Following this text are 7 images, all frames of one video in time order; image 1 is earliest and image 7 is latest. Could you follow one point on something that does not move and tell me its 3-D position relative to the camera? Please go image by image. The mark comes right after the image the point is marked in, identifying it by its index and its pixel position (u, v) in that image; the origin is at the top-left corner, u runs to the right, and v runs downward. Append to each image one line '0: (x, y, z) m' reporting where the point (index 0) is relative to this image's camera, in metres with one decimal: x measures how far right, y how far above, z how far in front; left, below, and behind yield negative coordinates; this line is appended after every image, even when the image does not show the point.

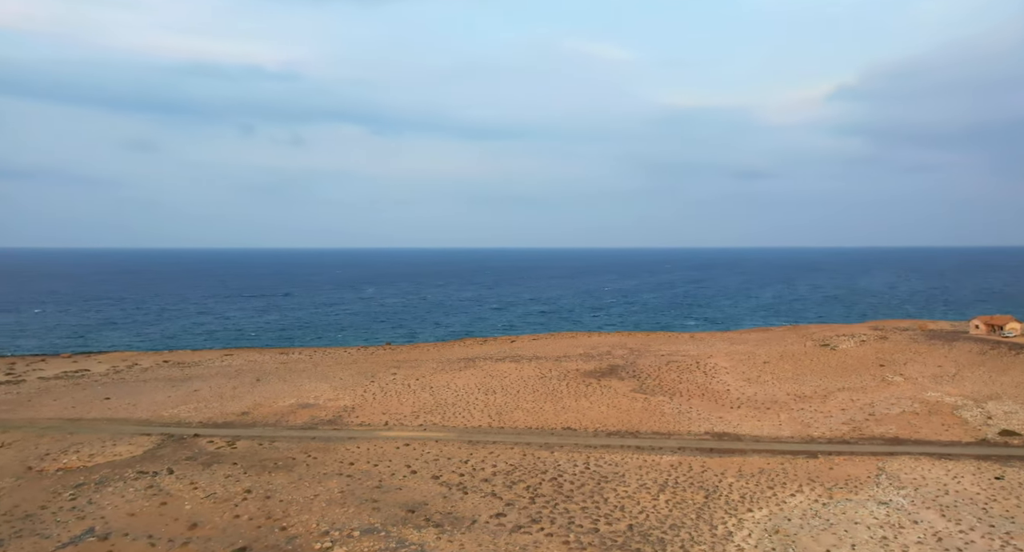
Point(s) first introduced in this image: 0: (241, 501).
0: (-7.0, -5.9, +17.5) m
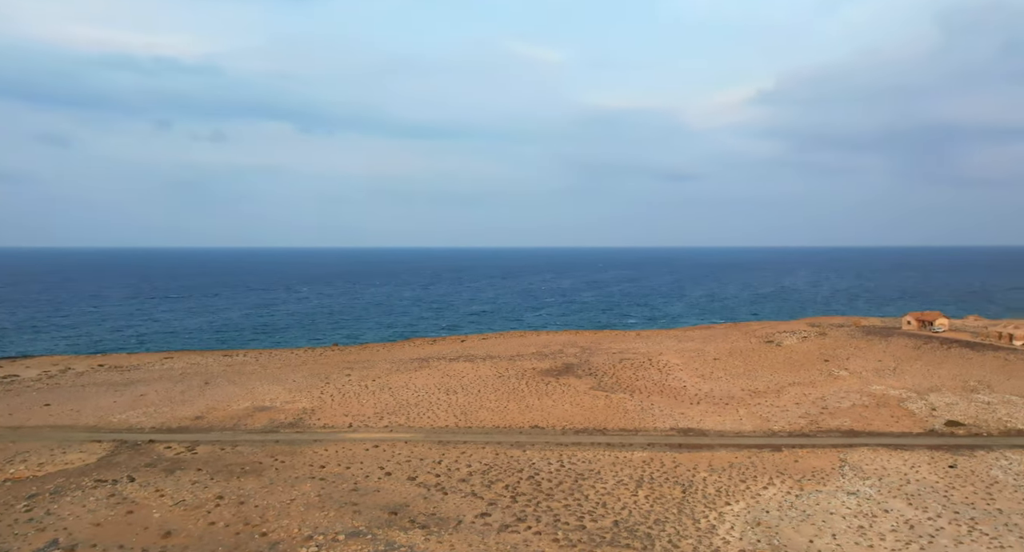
0: (-7.7, -5.9, +17.0) m
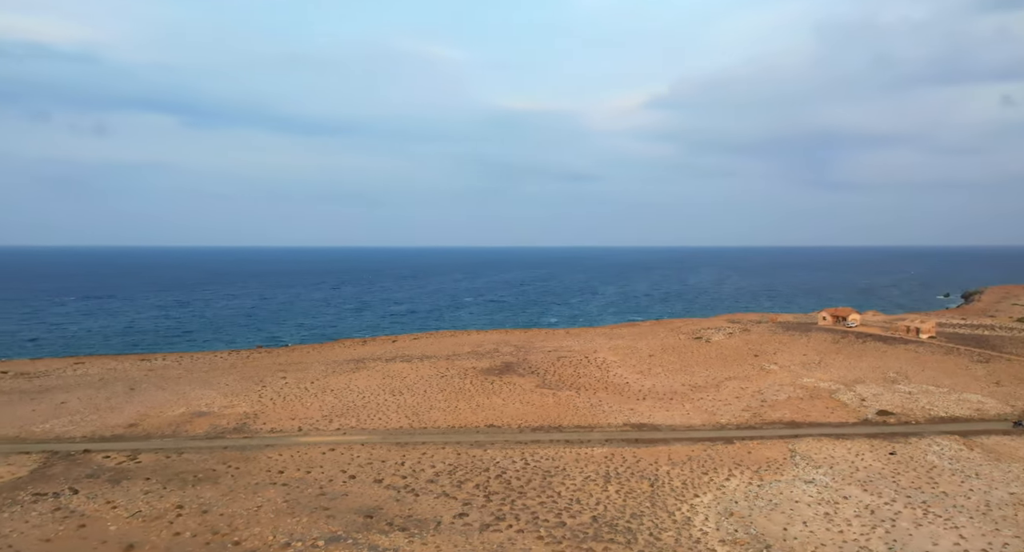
0: (-8.5, -6.0, +16.4) m
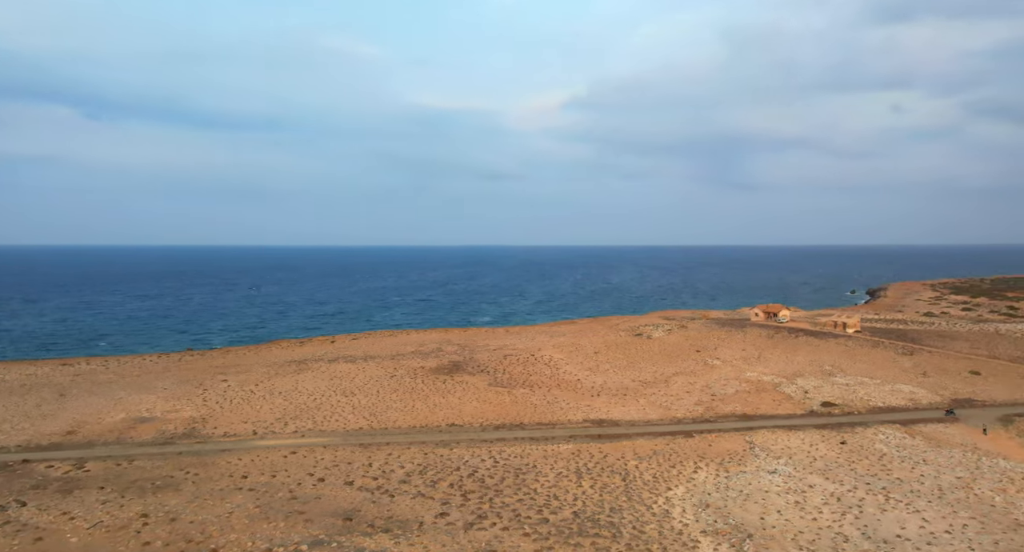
0: (-6.3, -5.6, +15.0) m
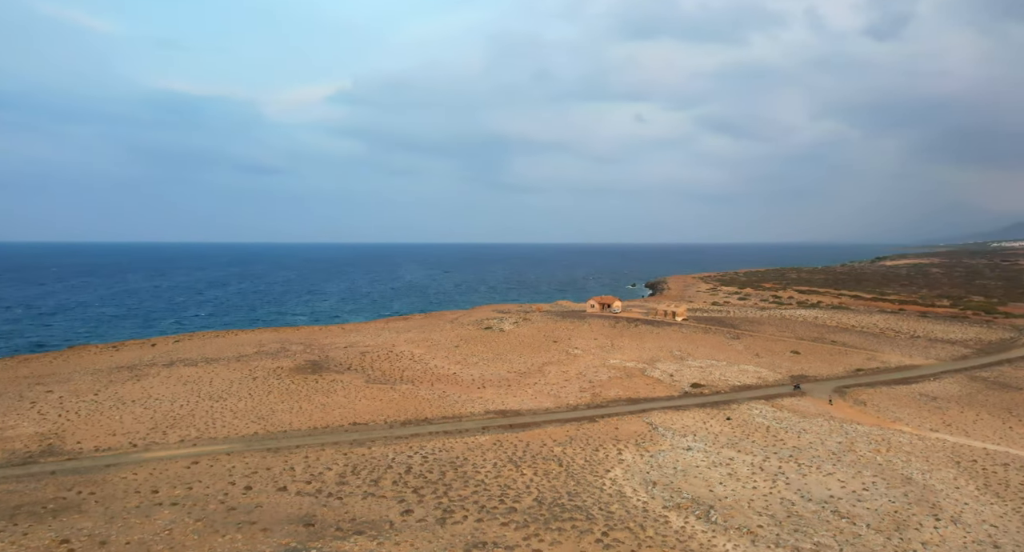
0: (+20.5, -4.0, +15.3) m
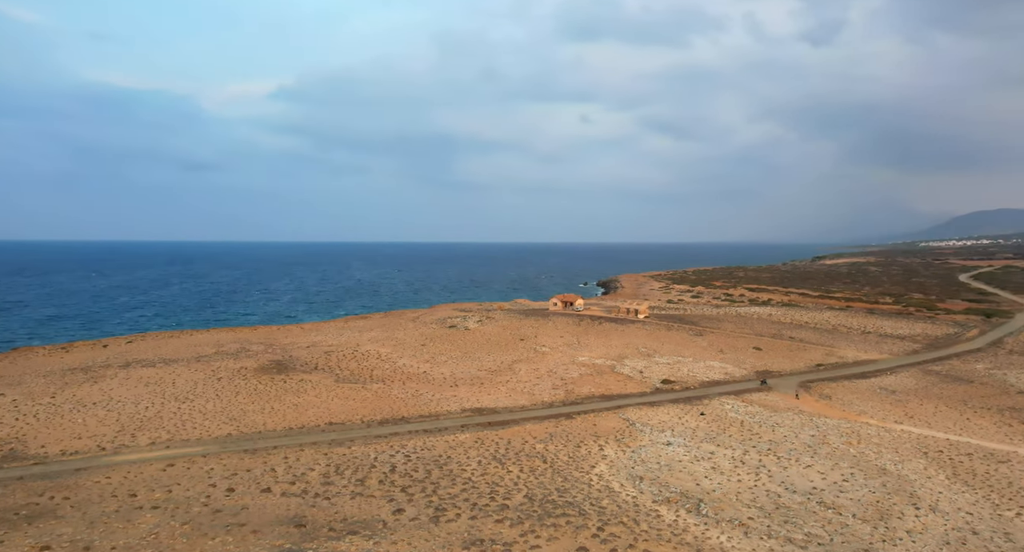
0: (+26.8, -3.8, +16.9) m
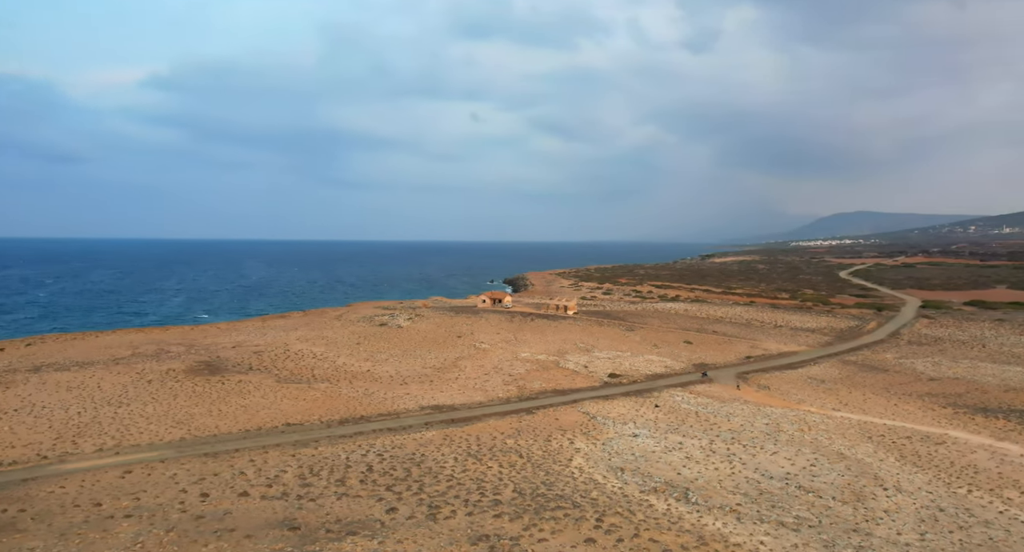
0: (+40.8, -4.1, +22.1) m
